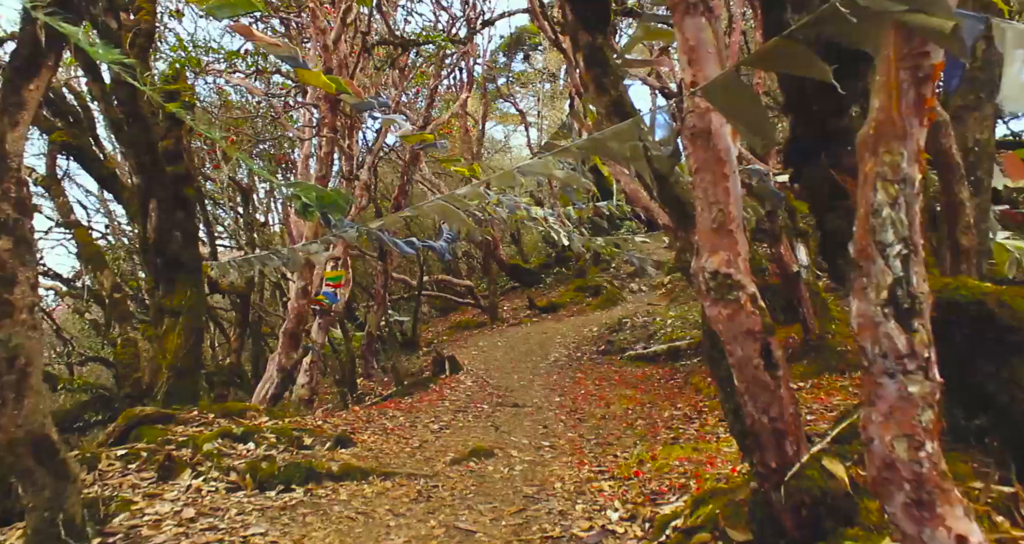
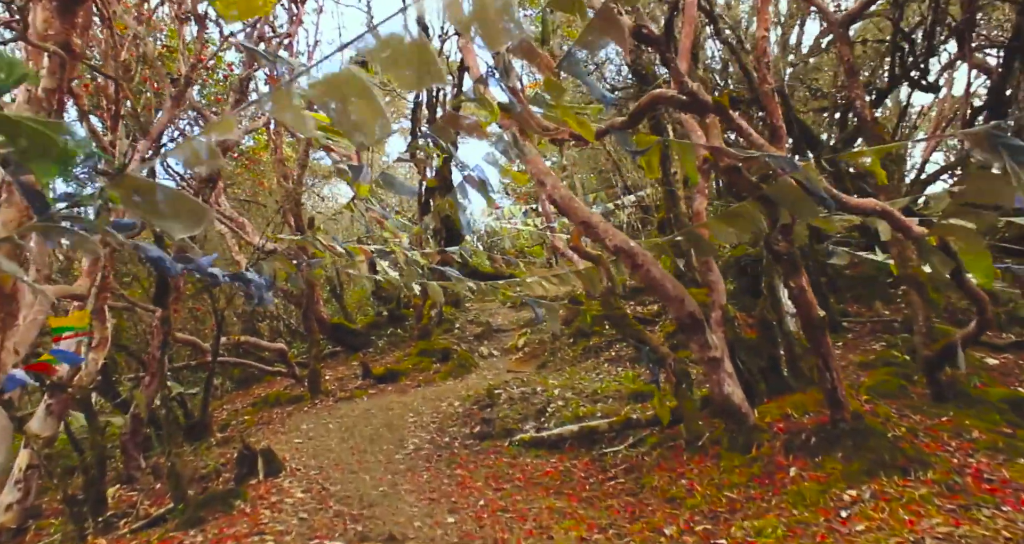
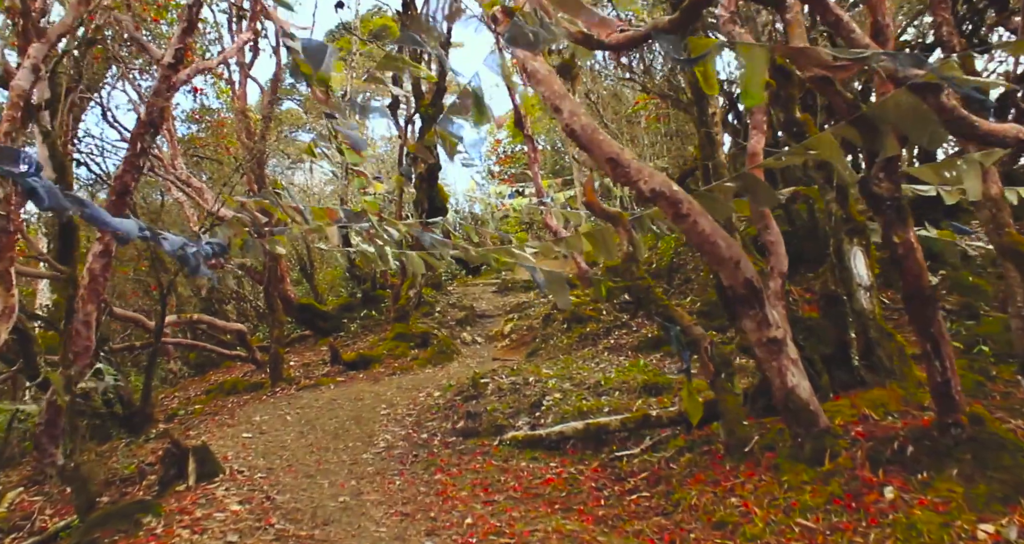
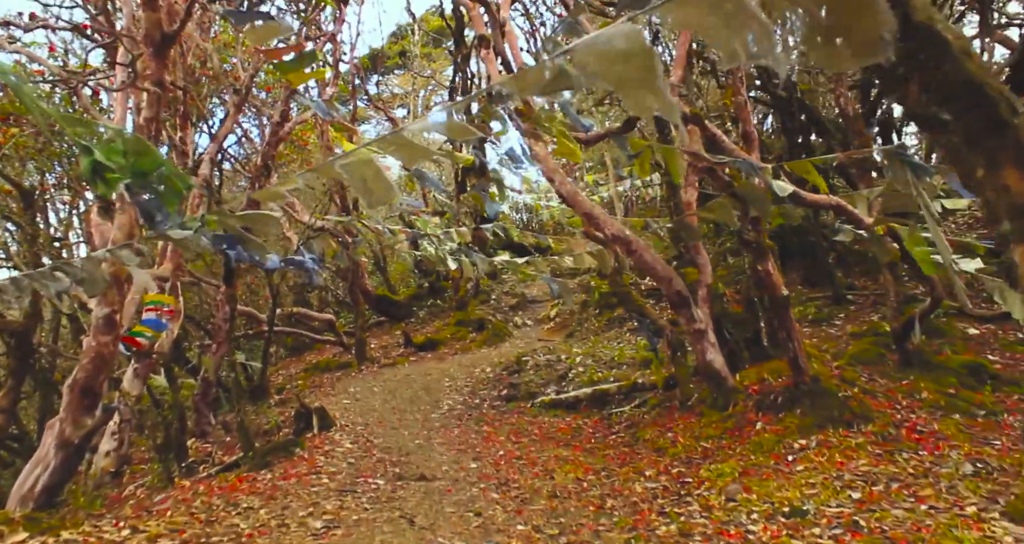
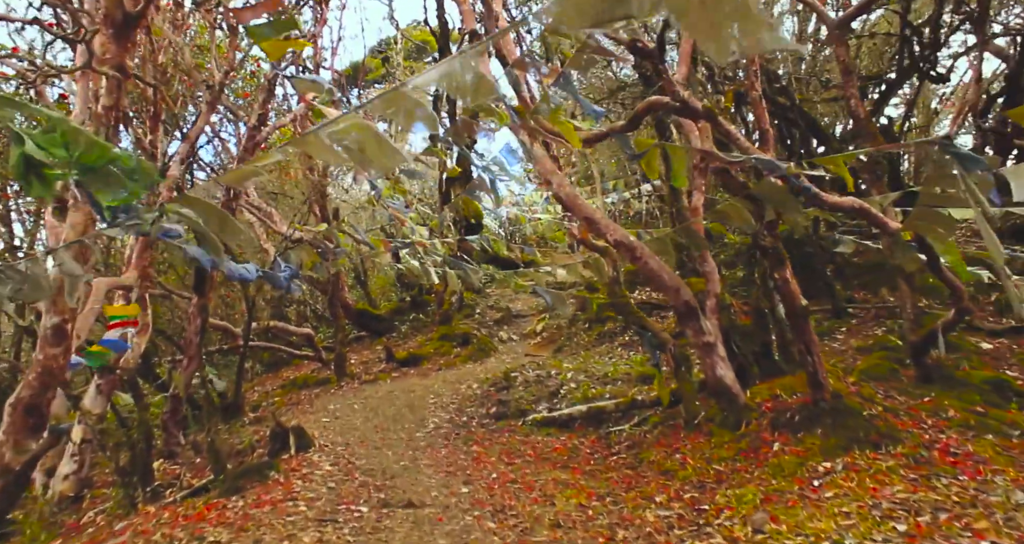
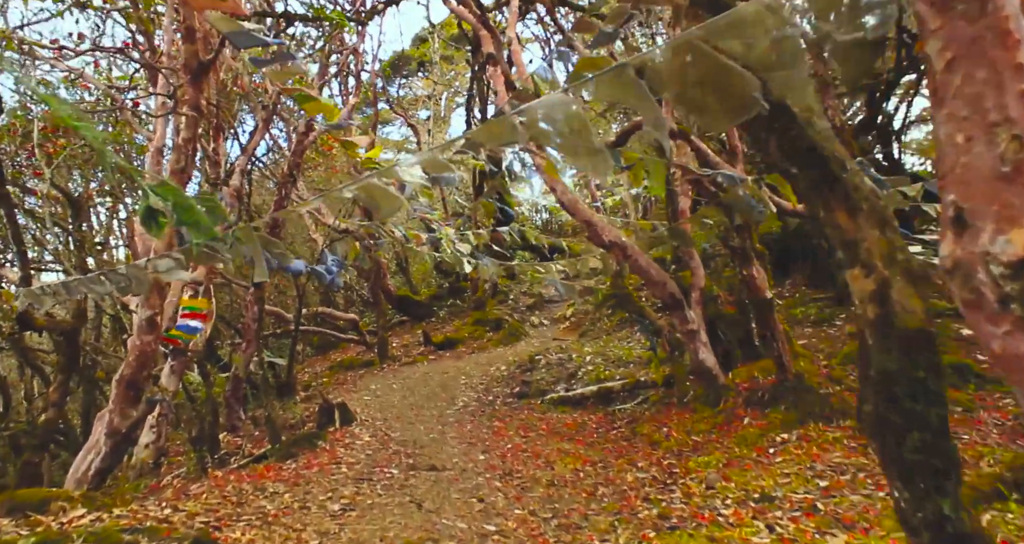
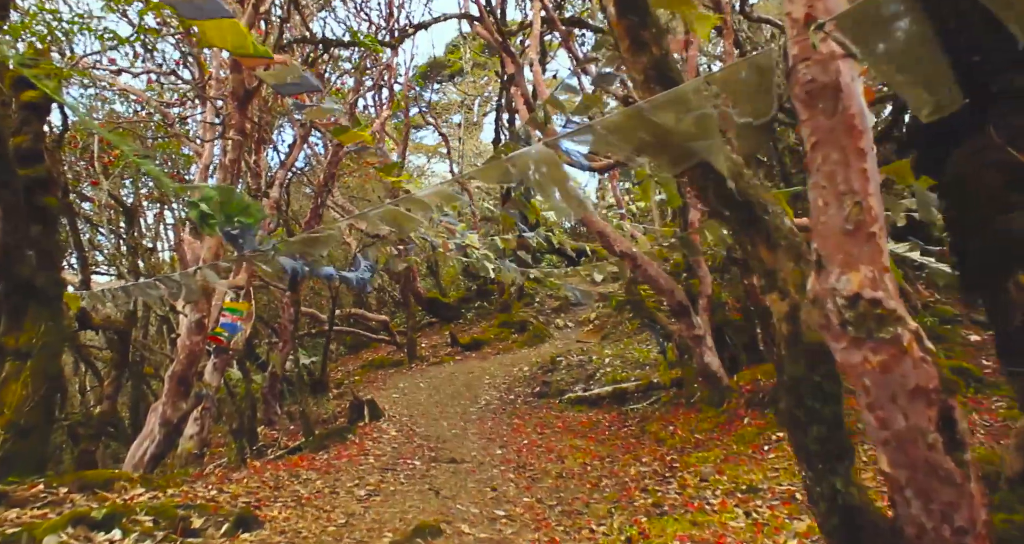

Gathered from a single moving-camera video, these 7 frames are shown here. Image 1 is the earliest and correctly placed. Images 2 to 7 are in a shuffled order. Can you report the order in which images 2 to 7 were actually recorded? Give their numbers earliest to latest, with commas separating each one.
7, 6, 4, 5, 2, 3
